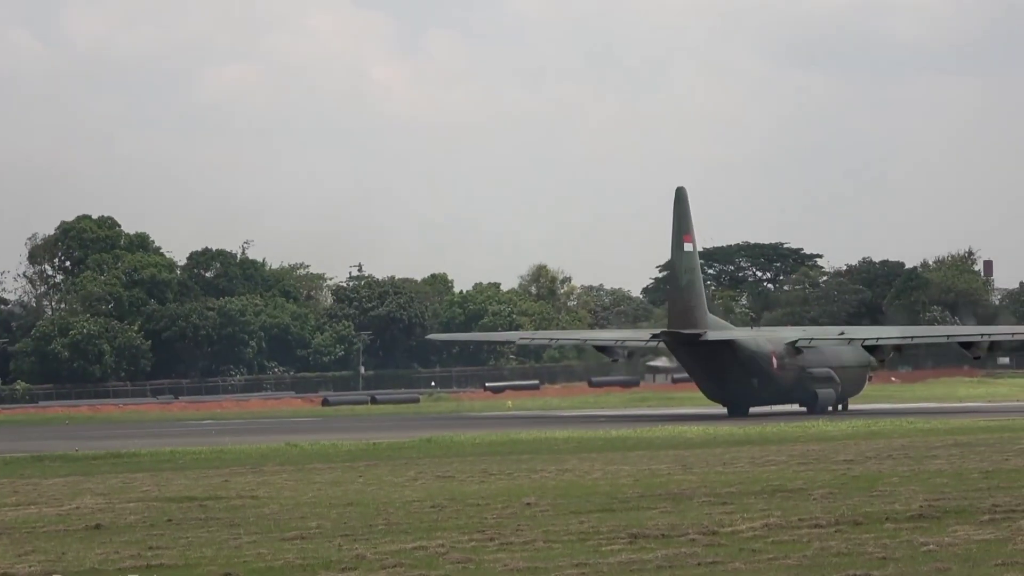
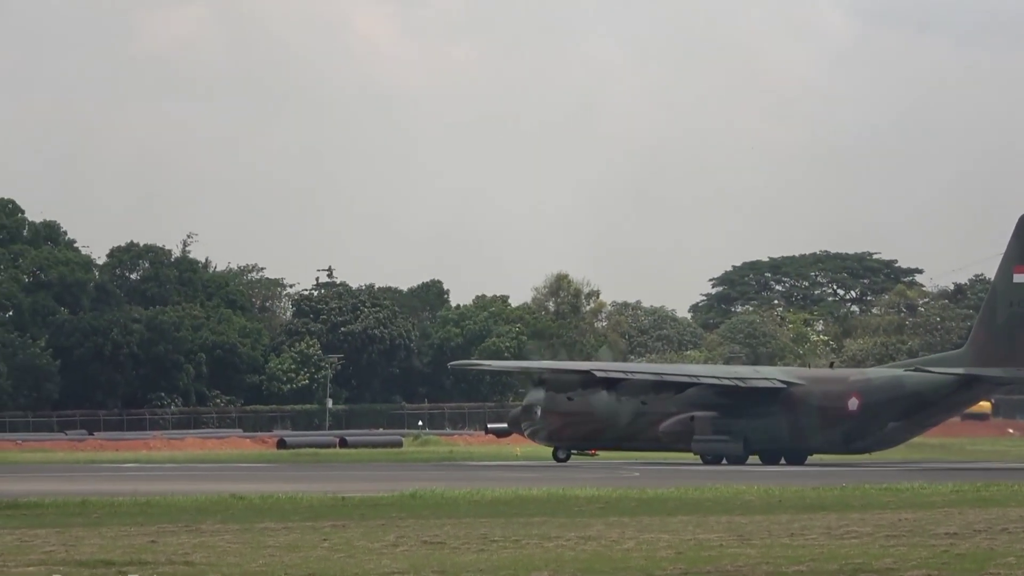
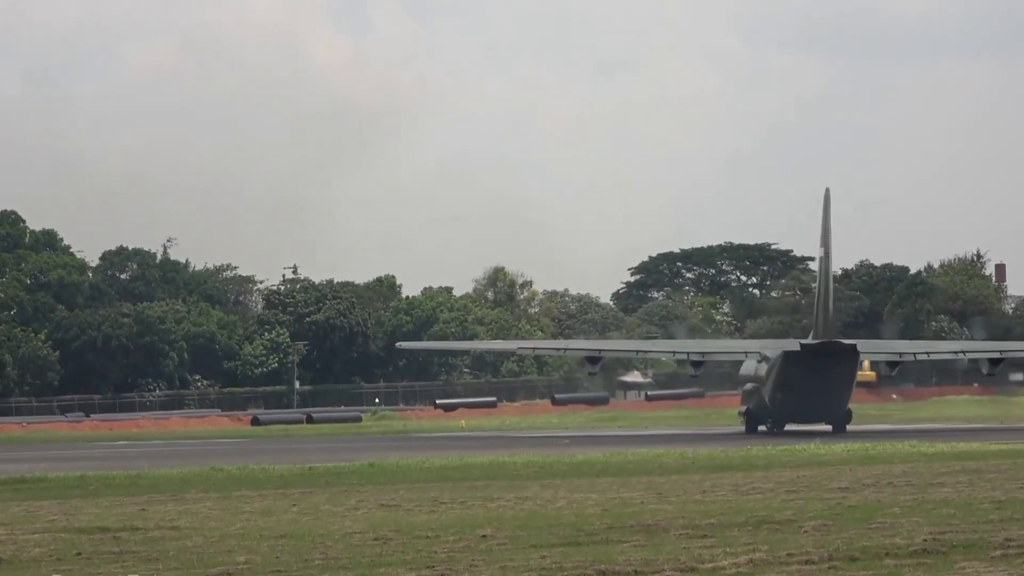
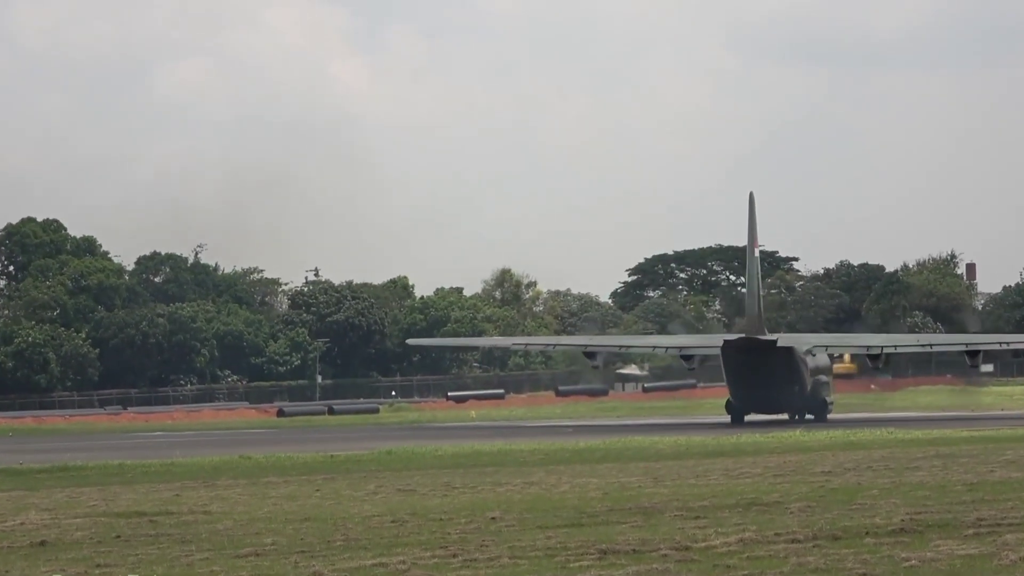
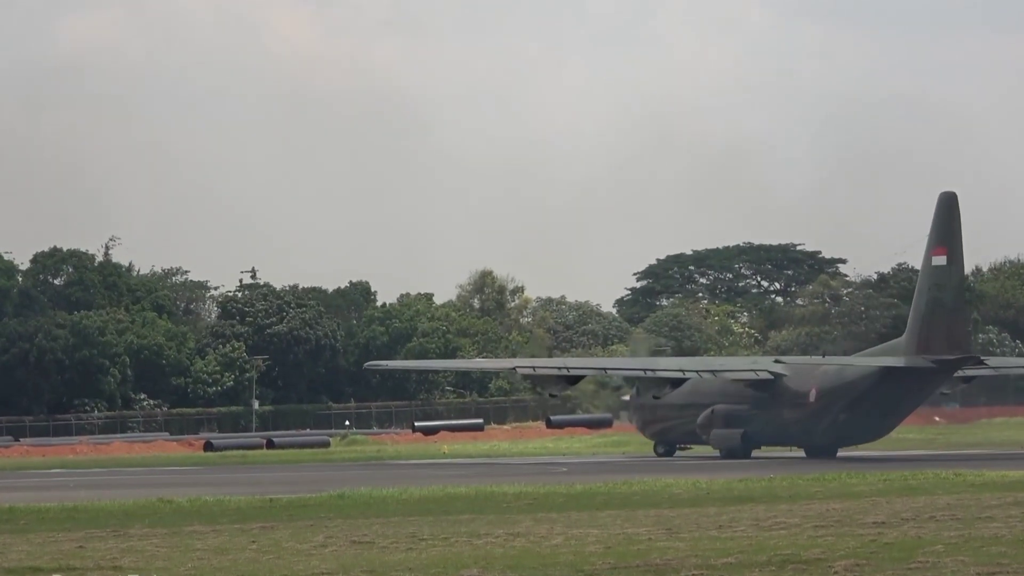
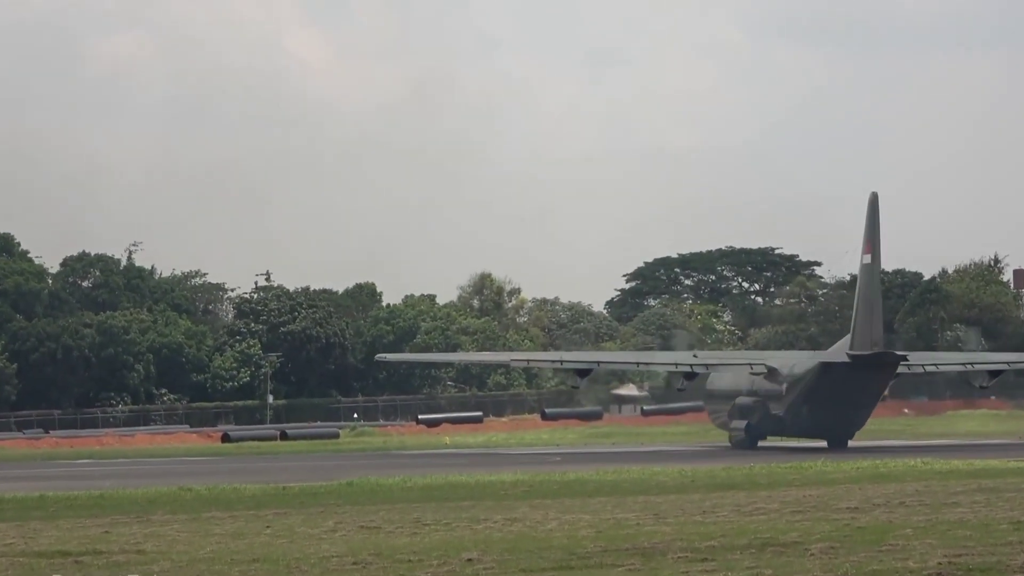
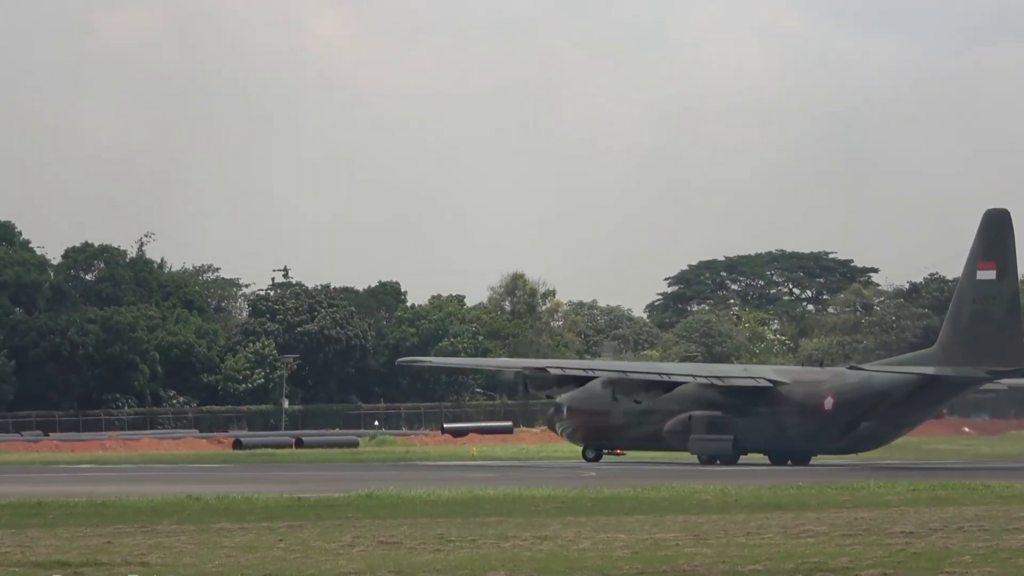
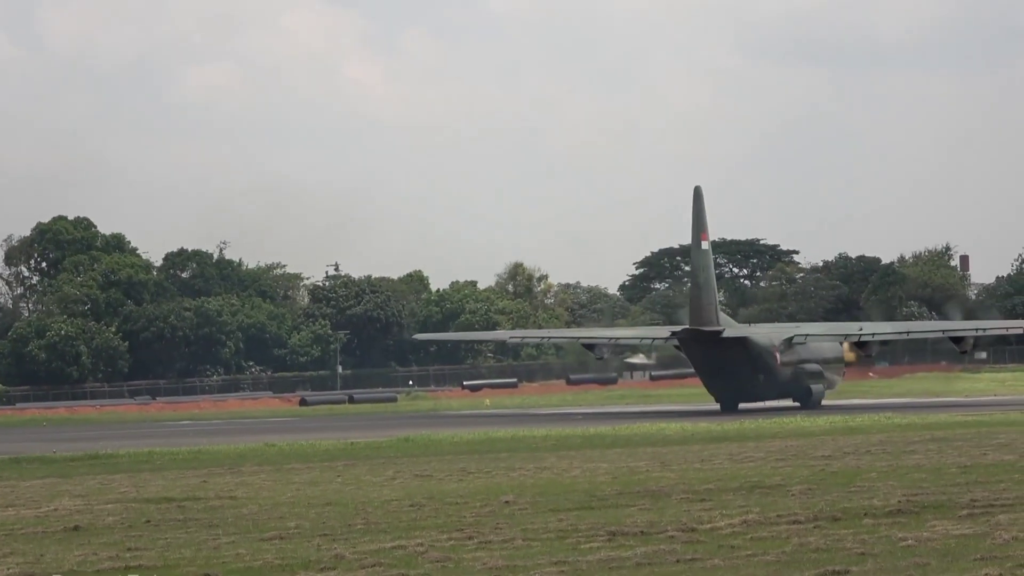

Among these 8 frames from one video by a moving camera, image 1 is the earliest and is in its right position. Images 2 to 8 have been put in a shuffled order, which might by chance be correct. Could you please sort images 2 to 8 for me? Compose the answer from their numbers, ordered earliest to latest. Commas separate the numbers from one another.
8, 4, 3, 6, 5, 7, 2
